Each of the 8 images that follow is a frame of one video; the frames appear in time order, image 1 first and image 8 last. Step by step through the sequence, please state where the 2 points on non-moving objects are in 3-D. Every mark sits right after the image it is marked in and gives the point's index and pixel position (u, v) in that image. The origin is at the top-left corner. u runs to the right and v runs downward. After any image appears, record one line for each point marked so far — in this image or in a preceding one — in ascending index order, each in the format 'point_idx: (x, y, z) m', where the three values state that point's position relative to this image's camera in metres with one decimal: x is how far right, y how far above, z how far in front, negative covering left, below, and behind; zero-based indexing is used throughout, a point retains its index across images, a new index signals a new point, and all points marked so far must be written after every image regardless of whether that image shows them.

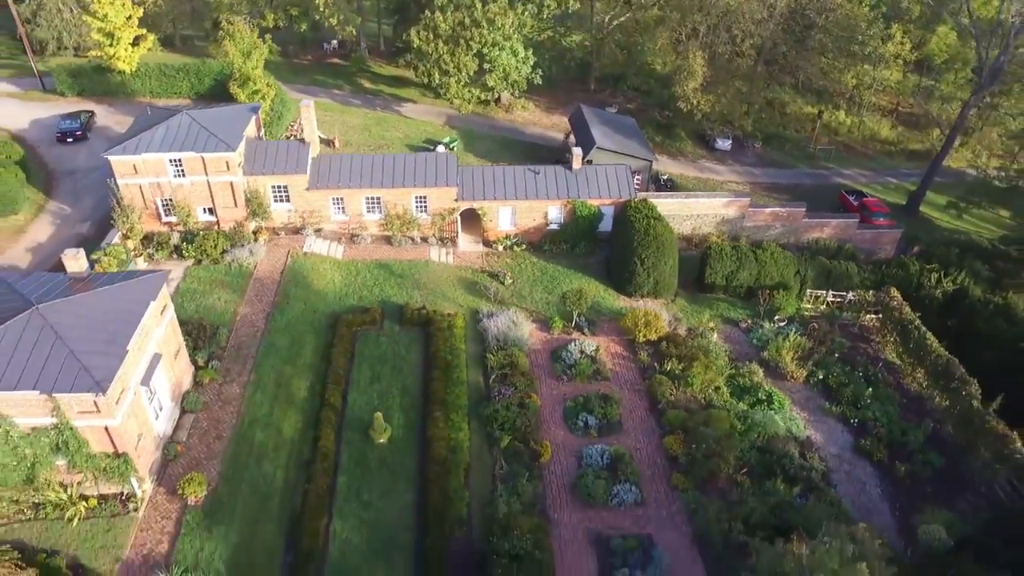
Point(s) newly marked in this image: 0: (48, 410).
0: (-21.4, -5.6, +19.4) m
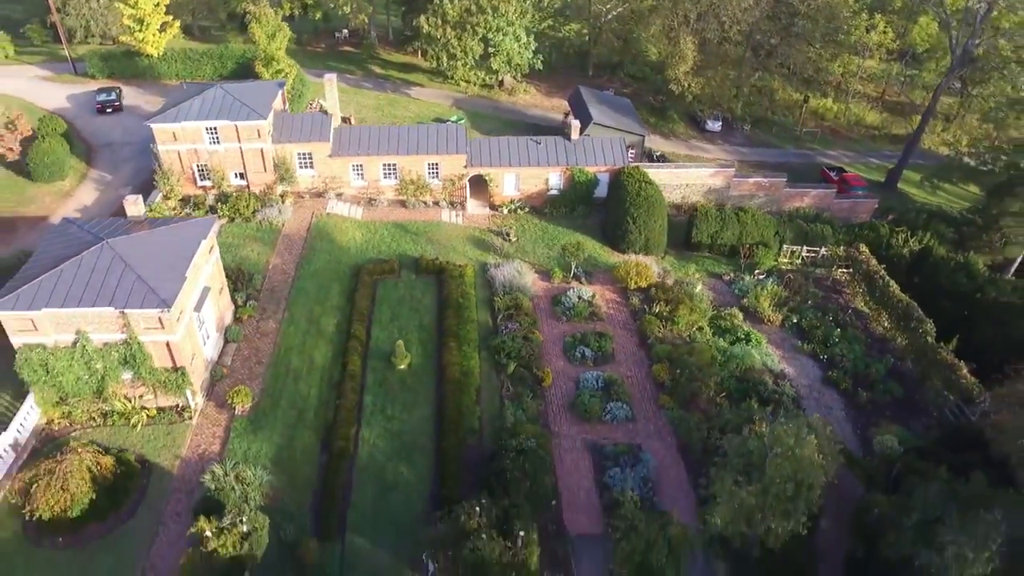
0: (-21.0, -2.0, +22.5) m
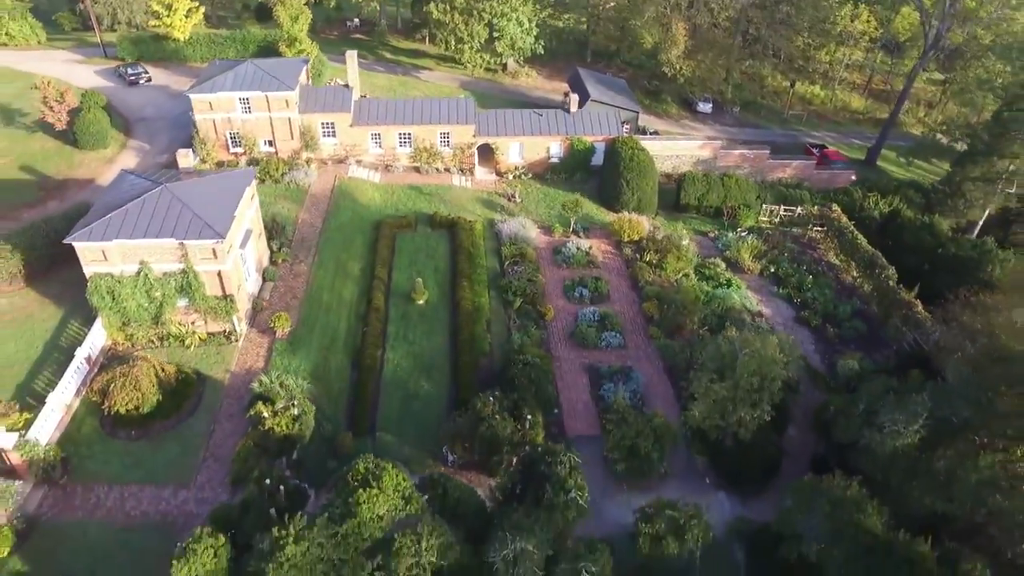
0: (-20.6, +1.9, +25.9) m
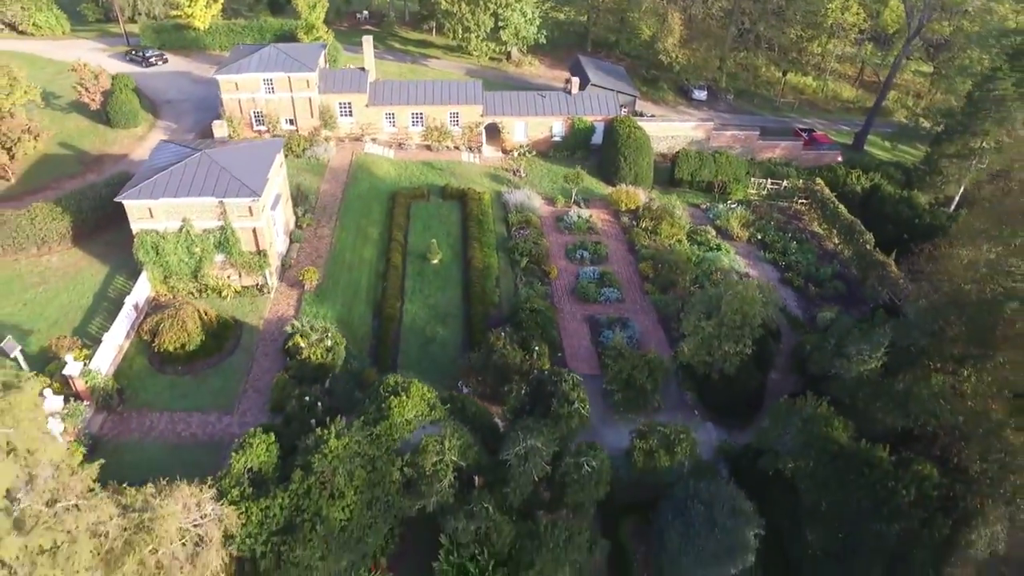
0: (-20.1, +5.0, +28.6) m
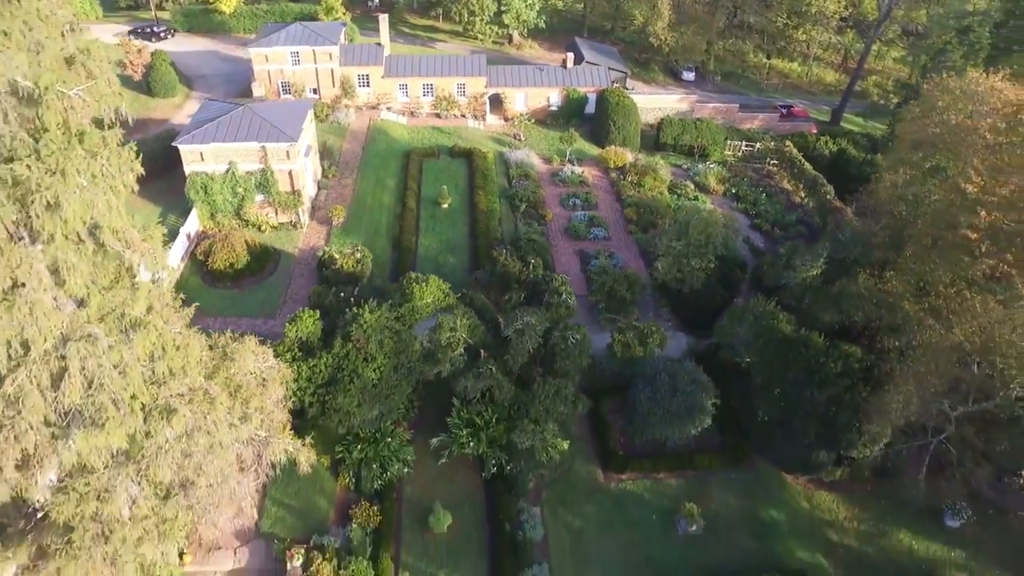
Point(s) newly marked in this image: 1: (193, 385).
0: (-20.1, +10.3, +33.2) m
1: (-12.9, -3.9, +16.9) m
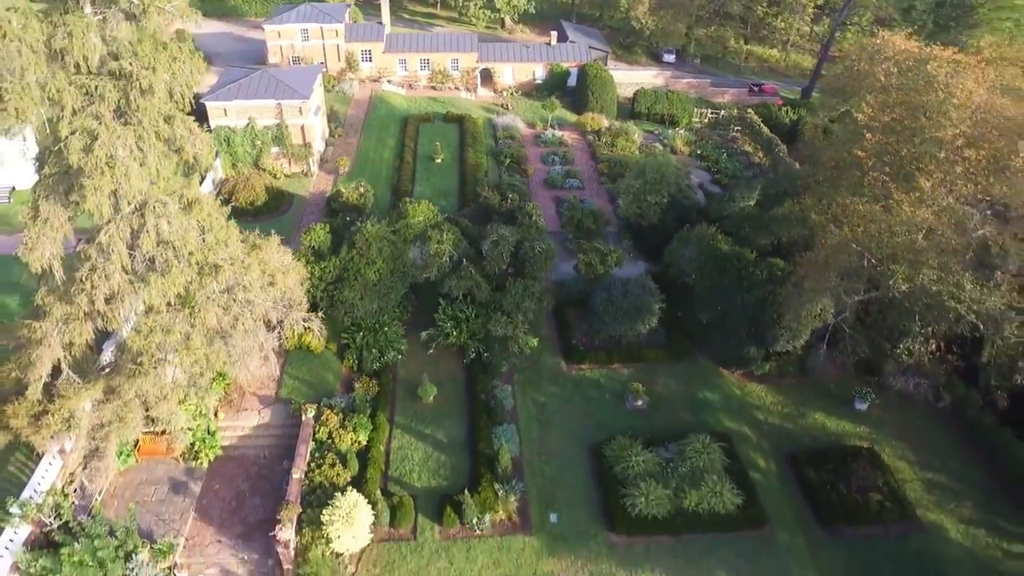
0: (-21.5, +15.9, +38.1) m
1: (-14.5, +1.7, +21.7) m
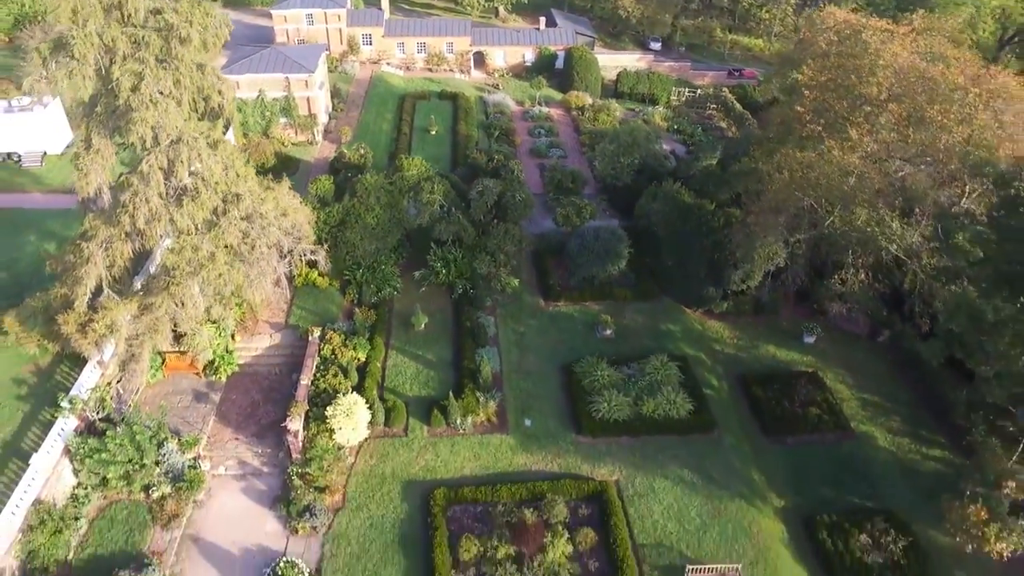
0: (-22.8, +20.1, +41.7) m
1: (-15.8, +6.0, +25.2) m
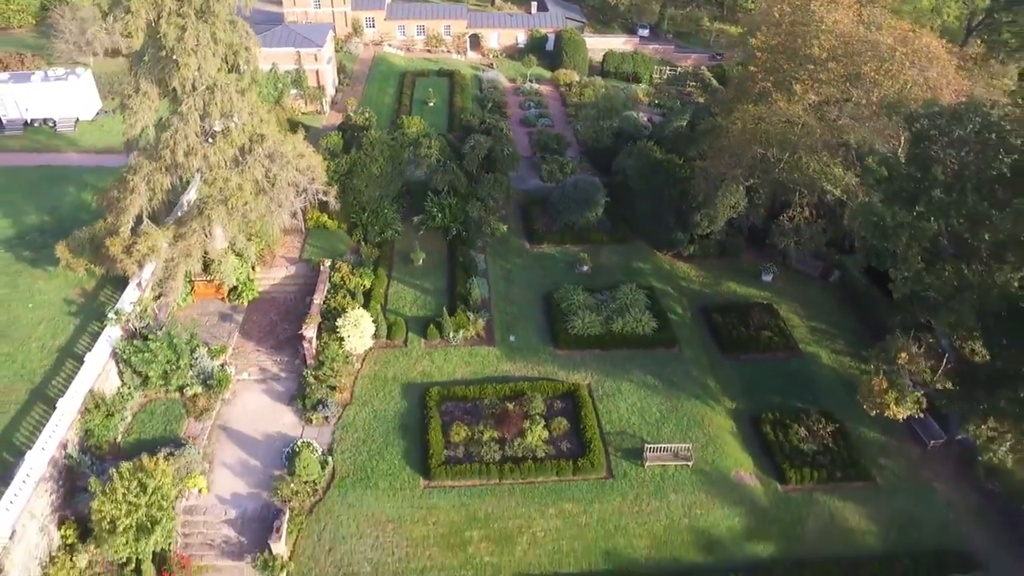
0: (-23.7, +24.9, +45.7) m
1: (-16.7, +10.8, +29.2) m
